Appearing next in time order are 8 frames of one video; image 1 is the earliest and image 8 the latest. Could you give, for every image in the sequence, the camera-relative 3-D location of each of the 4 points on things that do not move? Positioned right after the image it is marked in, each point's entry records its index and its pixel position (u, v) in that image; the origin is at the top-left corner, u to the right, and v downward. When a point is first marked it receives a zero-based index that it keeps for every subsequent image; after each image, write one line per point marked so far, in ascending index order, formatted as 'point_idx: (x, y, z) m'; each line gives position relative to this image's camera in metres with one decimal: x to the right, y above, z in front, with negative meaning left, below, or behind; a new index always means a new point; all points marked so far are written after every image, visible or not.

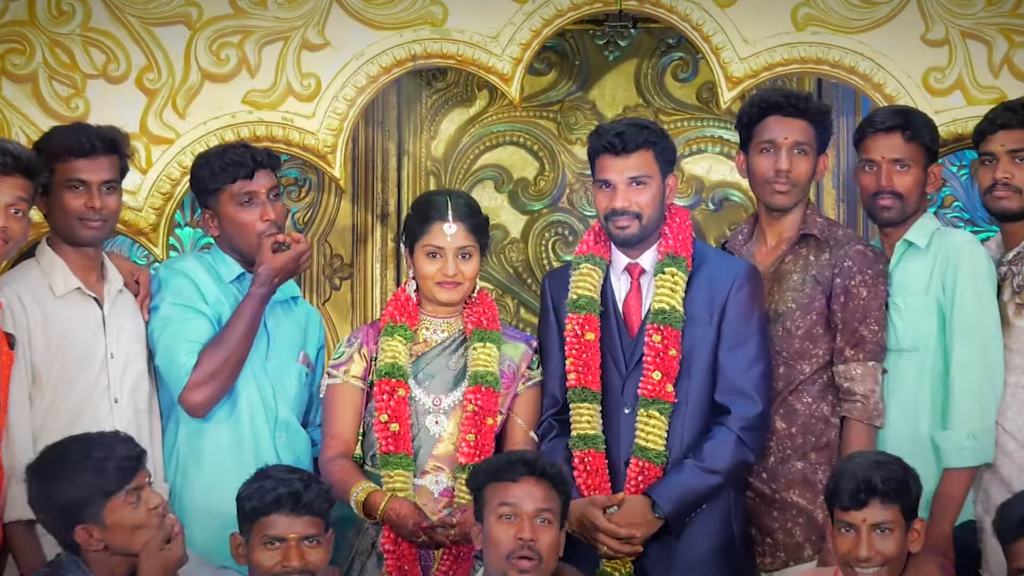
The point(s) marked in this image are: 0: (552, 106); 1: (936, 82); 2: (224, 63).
0: (+0.1, +0.4, +3.5) m
1: (+0.9, +0.4, +2.8) m
2: (-0.6, +0.5, +2.9) m
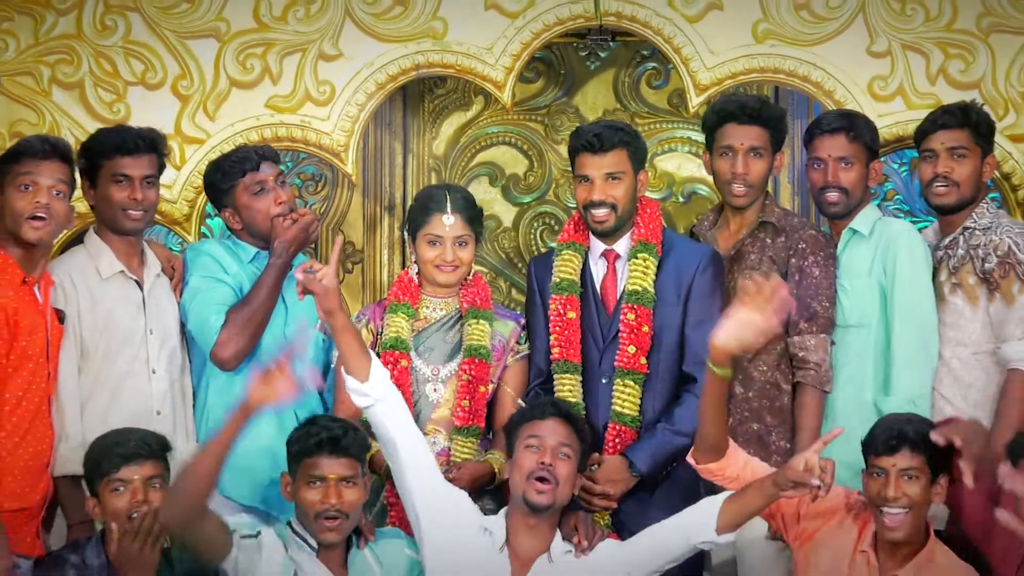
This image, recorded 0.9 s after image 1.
0: (0.0, +0.5, +3.8) m
1: (+0.8, +0.5, +3.1) m
2: (-0.6, +0.5, +3.3) m
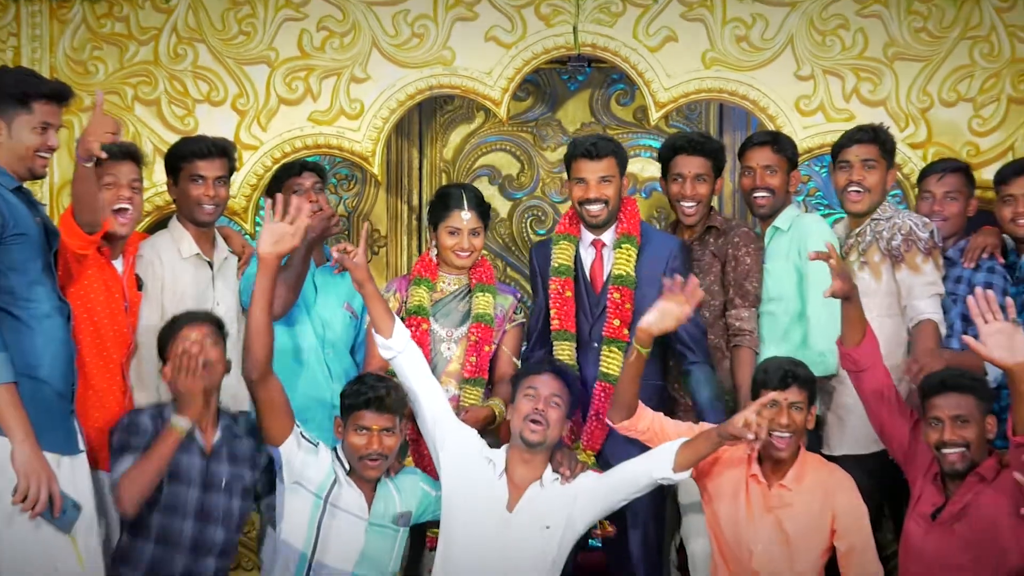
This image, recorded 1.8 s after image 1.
0: (0.0, +0.5, +4.6) m
1: (+0.8, +0.5, +3.8) m
2: (-0.6, +0.6, +4.0) m
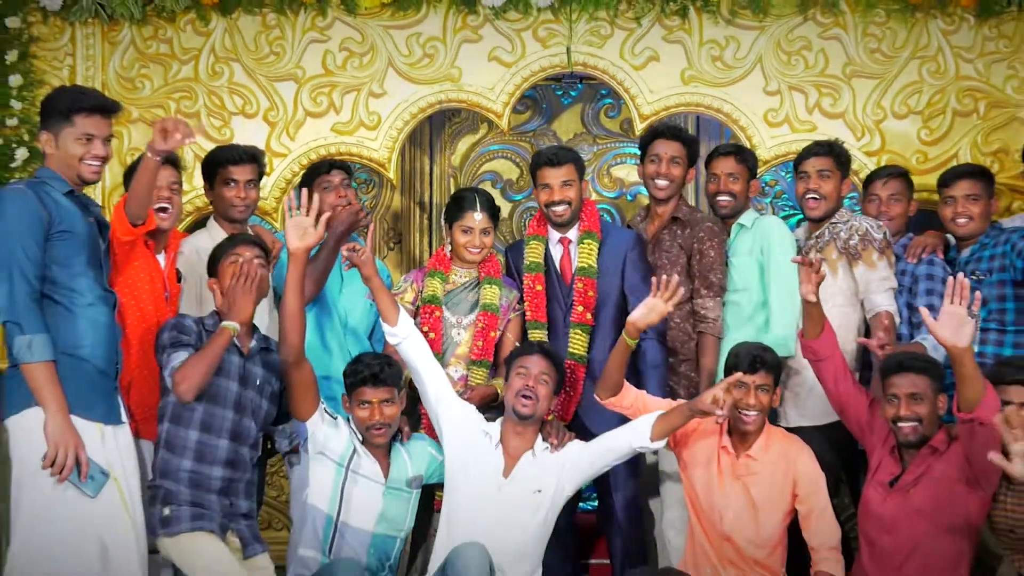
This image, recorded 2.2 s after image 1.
0: (+0.1, +0.6, +5.0) m
1: (+0.8, +0.5, +4.3) m
2: (-0.6, +0.6, +4.5) m
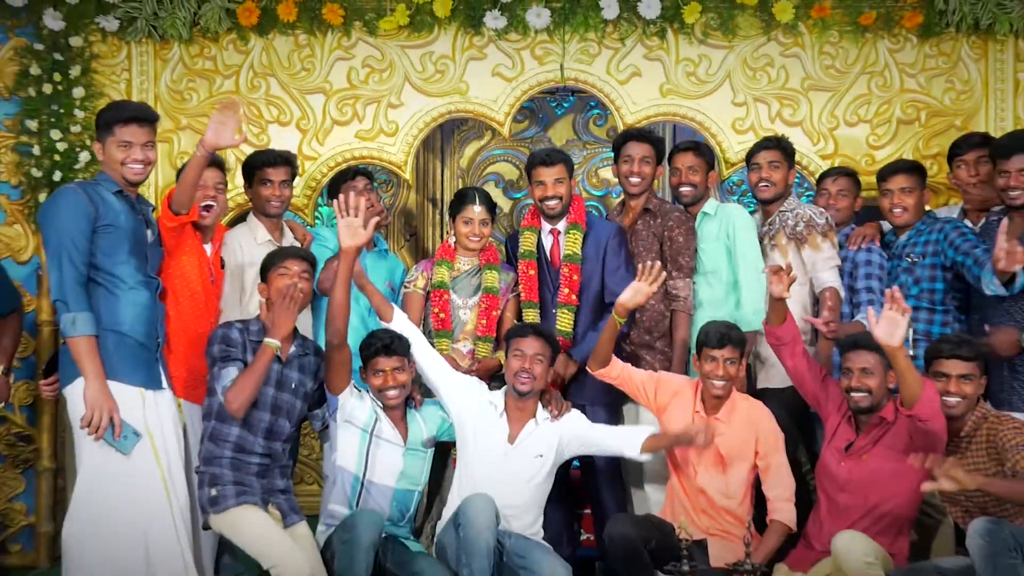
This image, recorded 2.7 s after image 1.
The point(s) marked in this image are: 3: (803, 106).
0: (+0.1, +0.6, +5.7) m
1: (+0.8, +0.6, +4.9) m
2: (-0.6, +0.7, +5.1) m
3: (+1.1, +0.7, +4.9) m
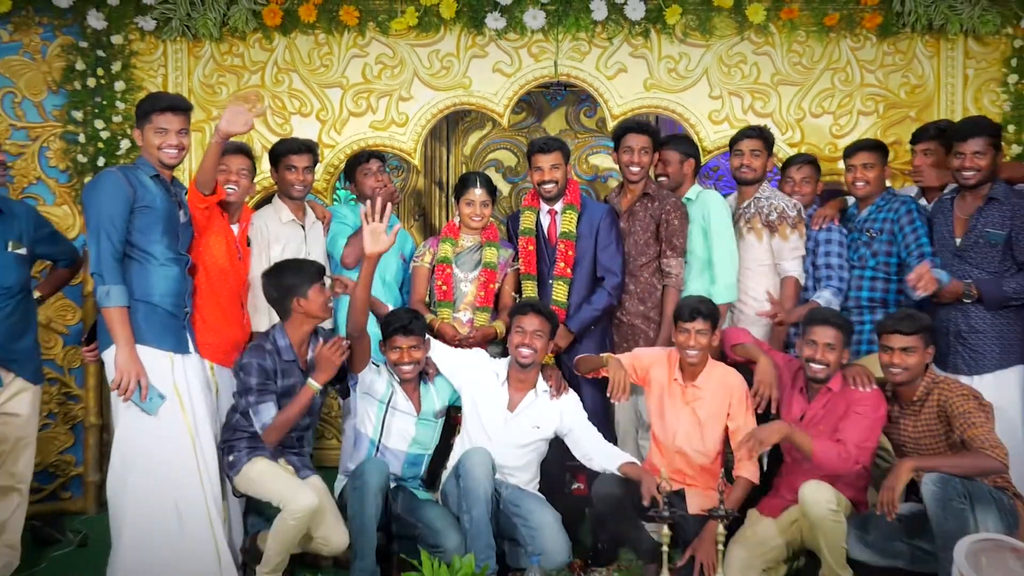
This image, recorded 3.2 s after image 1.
0: (+0.1, +0.7, +6.2) m
1: (+0.8, +0.7, +5.5) m
2: (-0.6, +0.8, +5.7) m
3: (+1.1, +0.8, +5.5) m
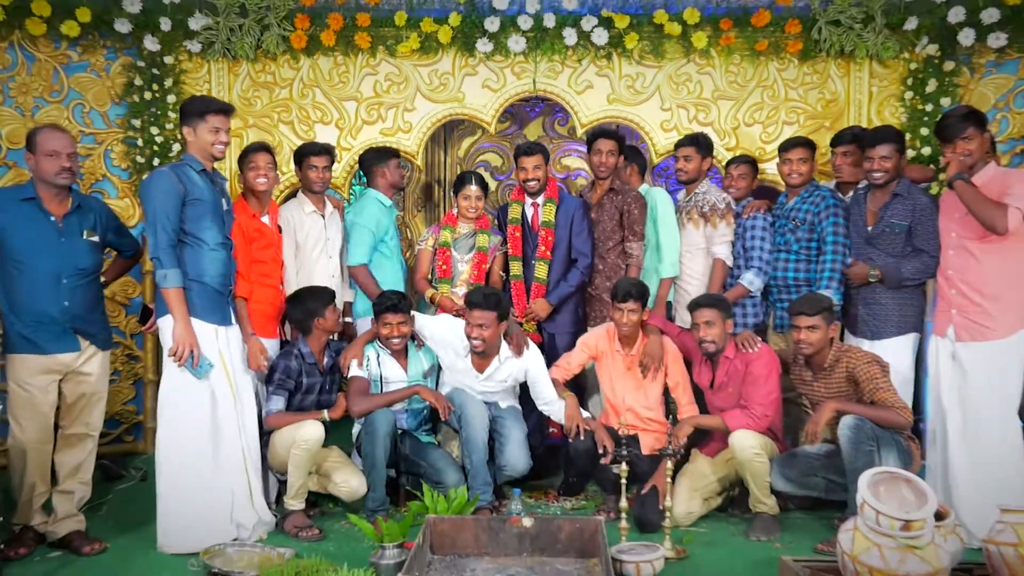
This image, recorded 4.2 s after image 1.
0: (0.0, +0.9, +7.4) m
1: (+0.8, +0.8, +6.6) m
2: (-0.7, +0.9, +6.8) m
3: (+1.0, +0.9, +6.6) m
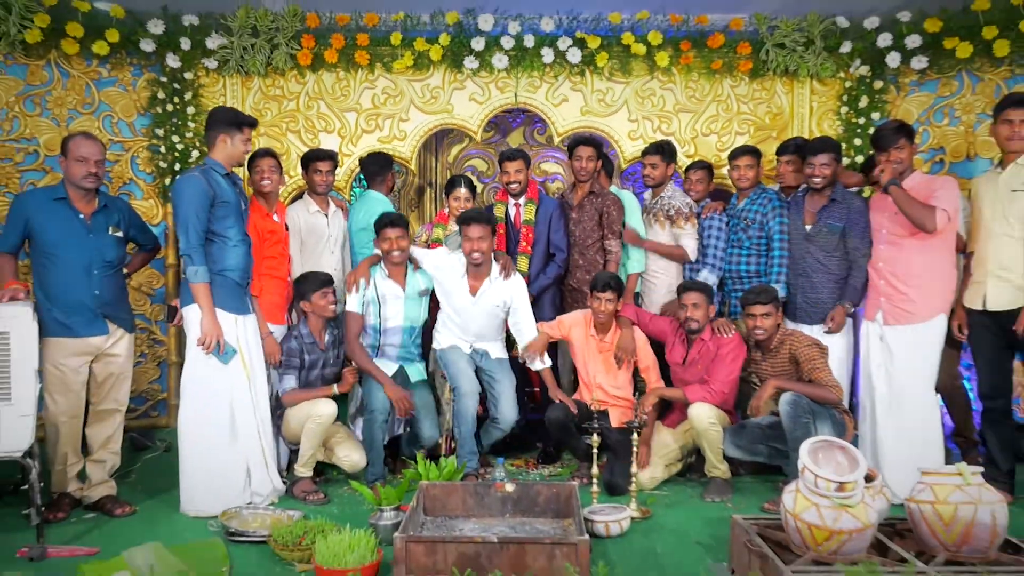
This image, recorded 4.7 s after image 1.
0: (-0.1, +0.9, +8.2) m
1: (+0.7, +0.8, +7.4) m
2: (-0.8, +0.9, +7.7) m
3: (+0.9, +0.9, +7.4) m
